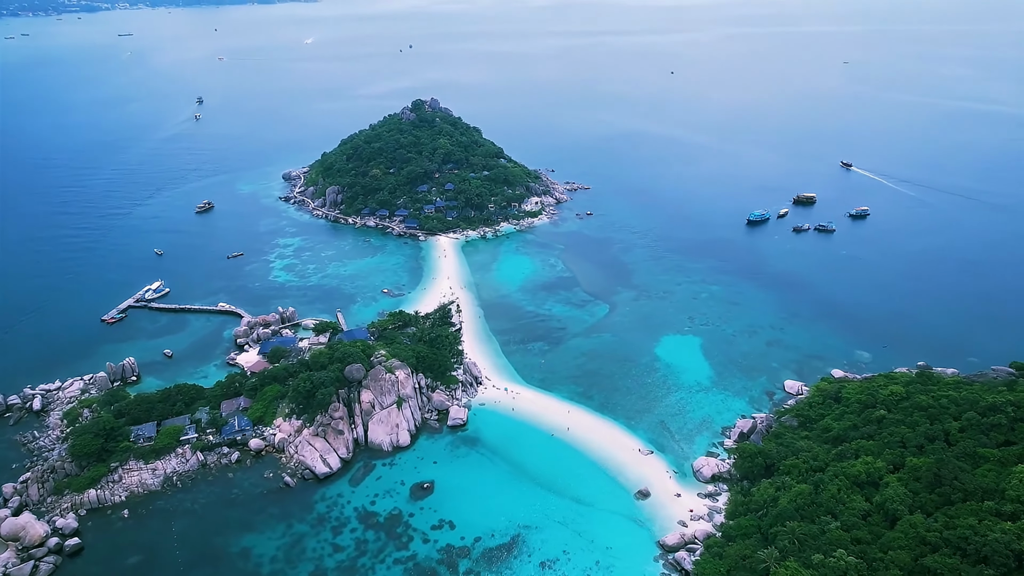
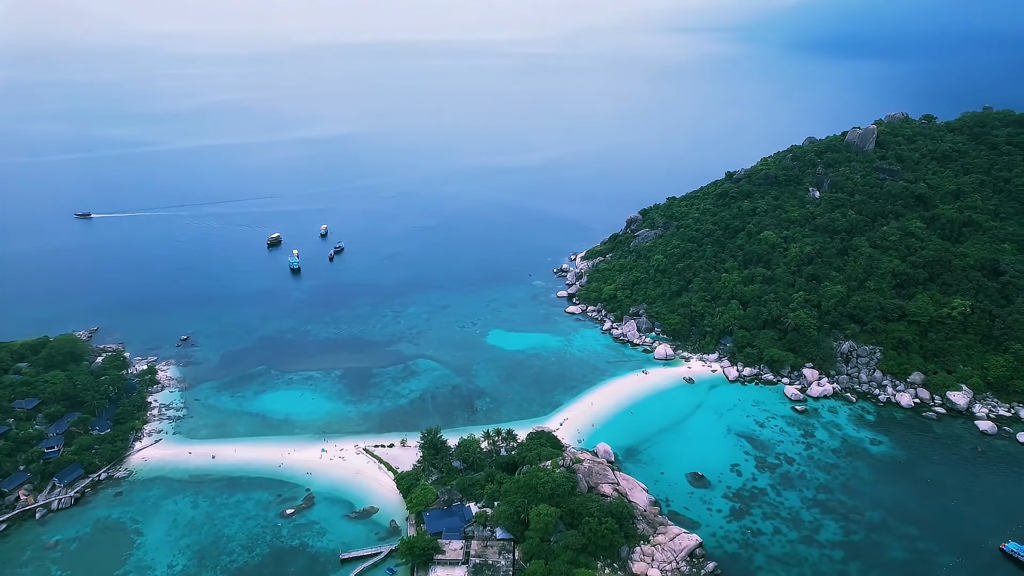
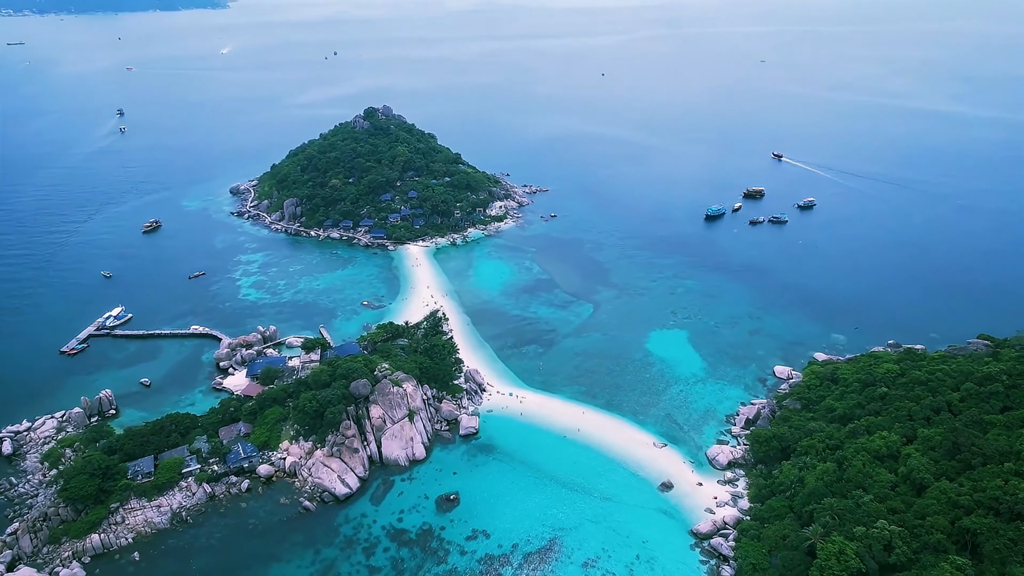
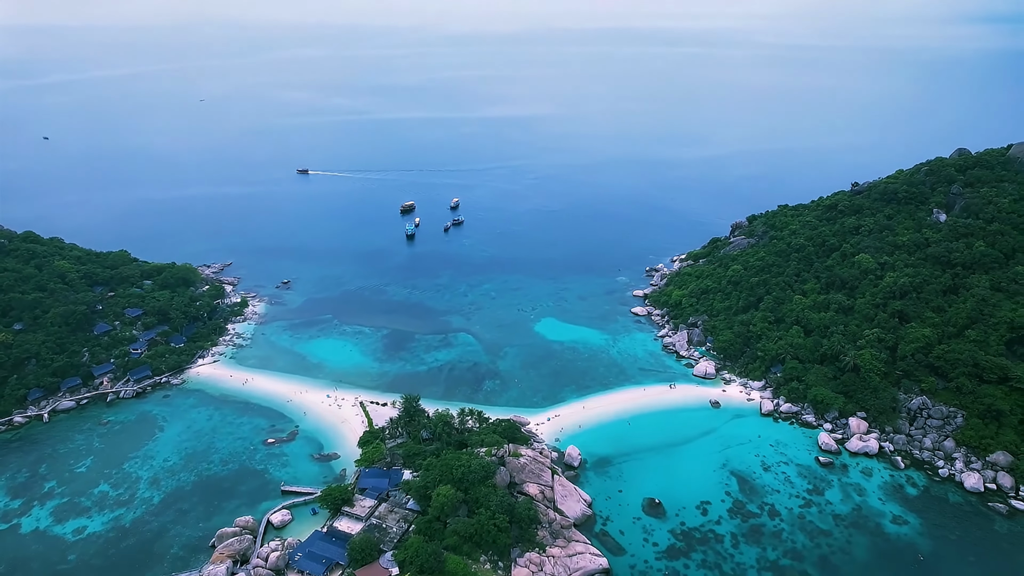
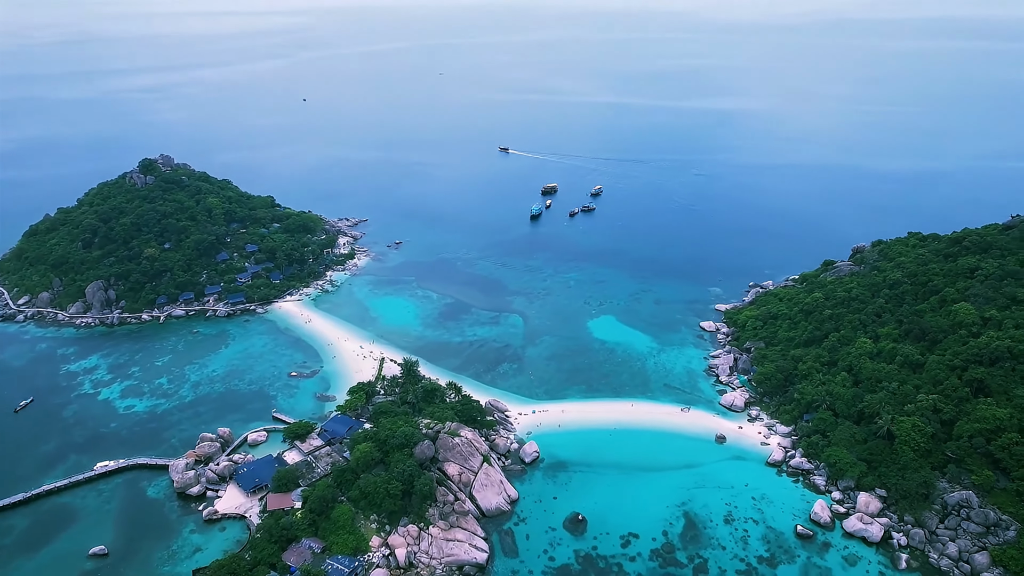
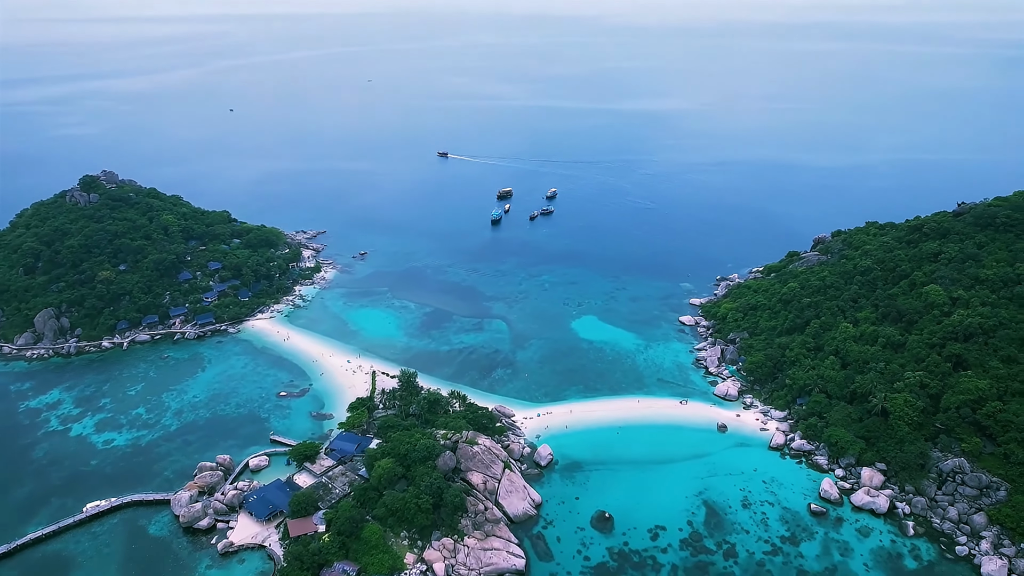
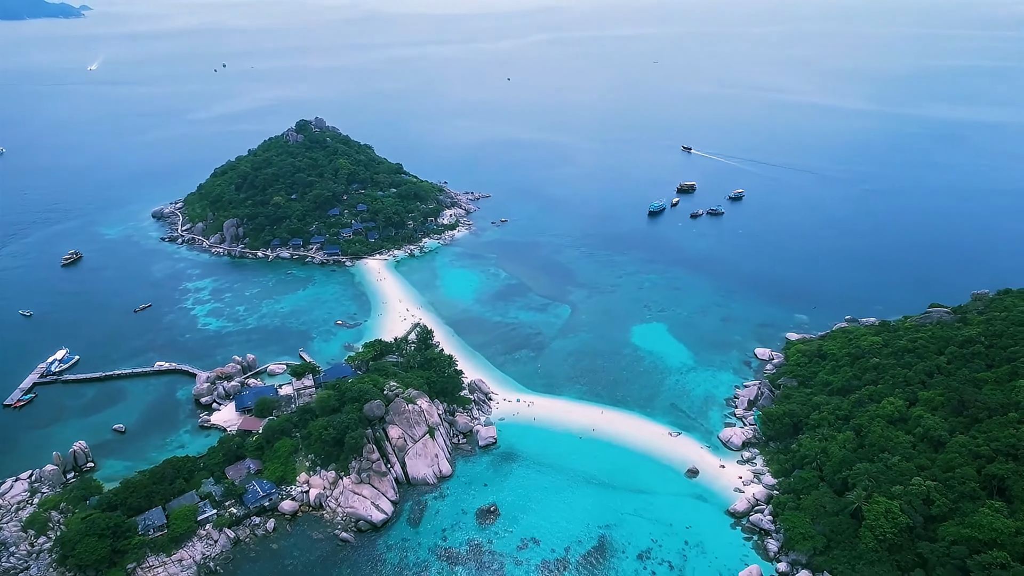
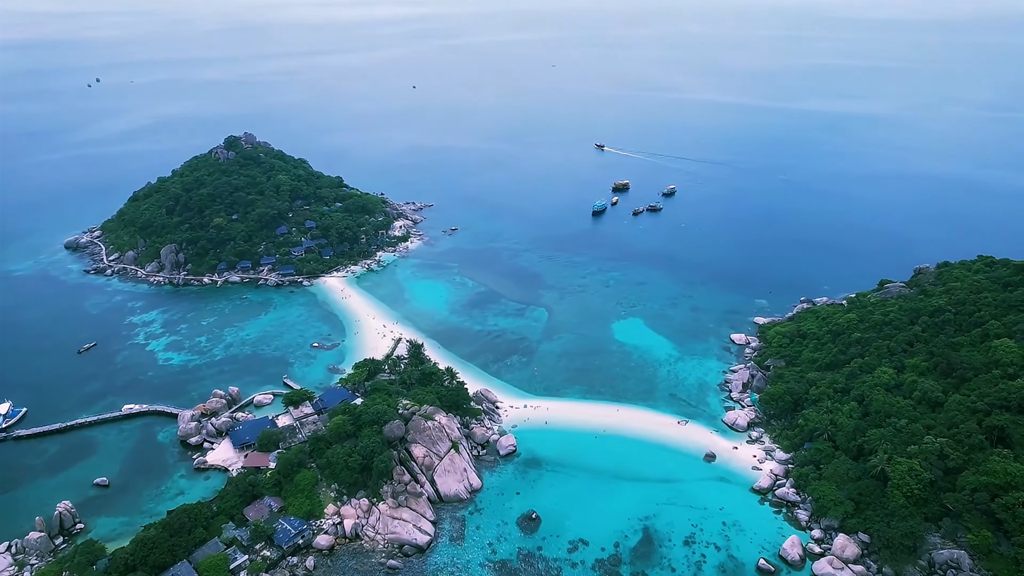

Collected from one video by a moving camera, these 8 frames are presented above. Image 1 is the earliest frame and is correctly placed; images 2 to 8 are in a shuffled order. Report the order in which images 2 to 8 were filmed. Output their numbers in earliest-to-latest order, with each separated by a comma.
3, 7, 8, 5, 6, 4, 2
